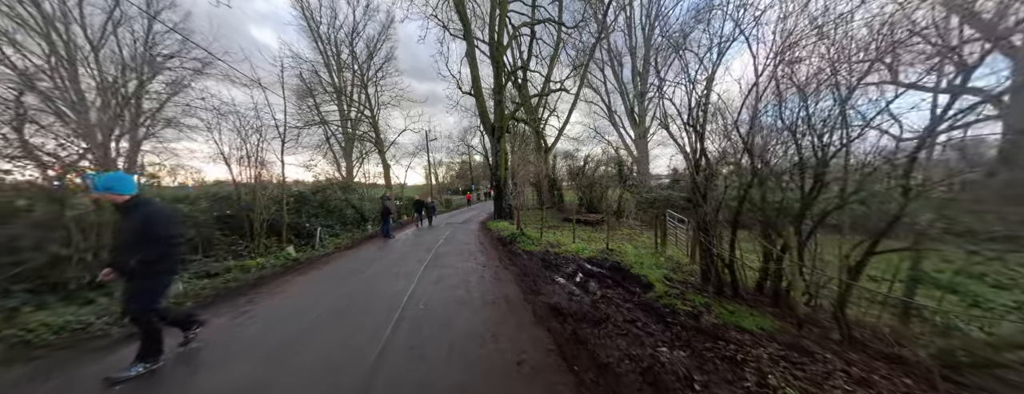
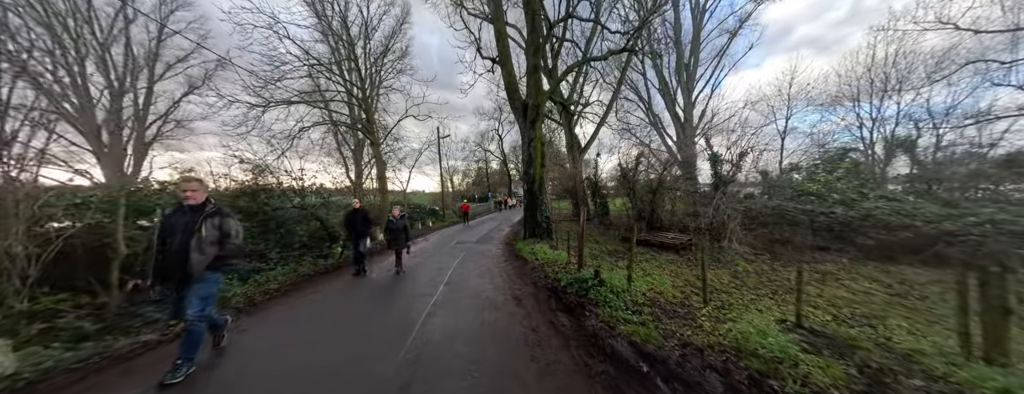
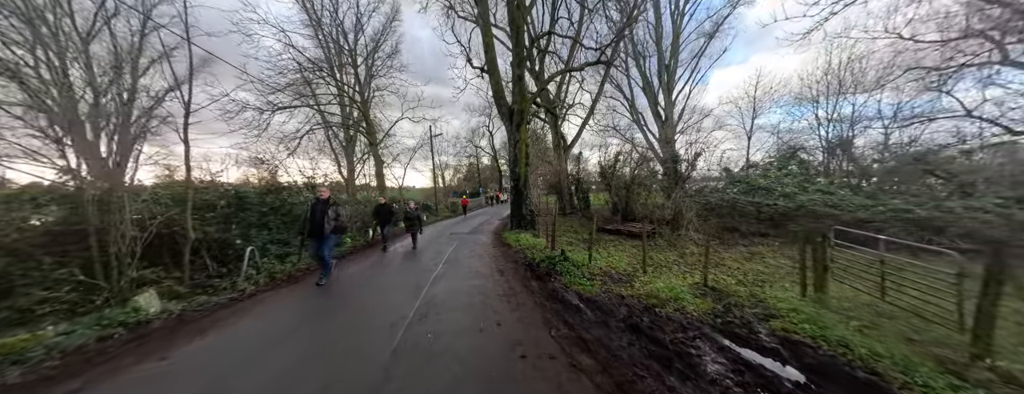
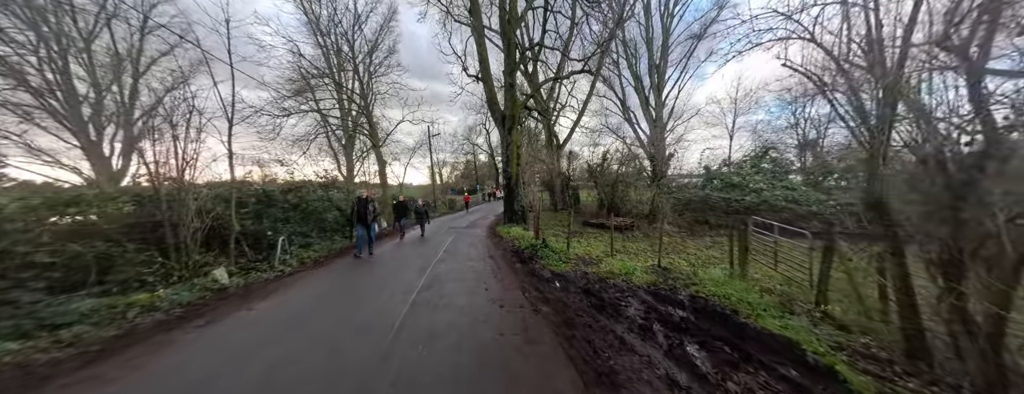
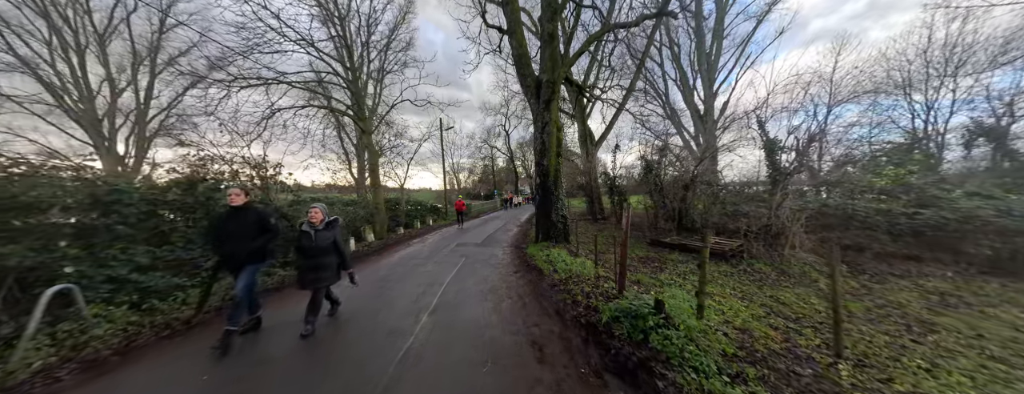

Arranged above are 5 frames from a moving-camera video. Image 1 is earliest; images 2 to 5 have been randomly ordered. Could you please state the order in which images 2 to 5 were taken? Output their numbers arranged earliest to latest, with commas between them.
4, 3, 2, 5
